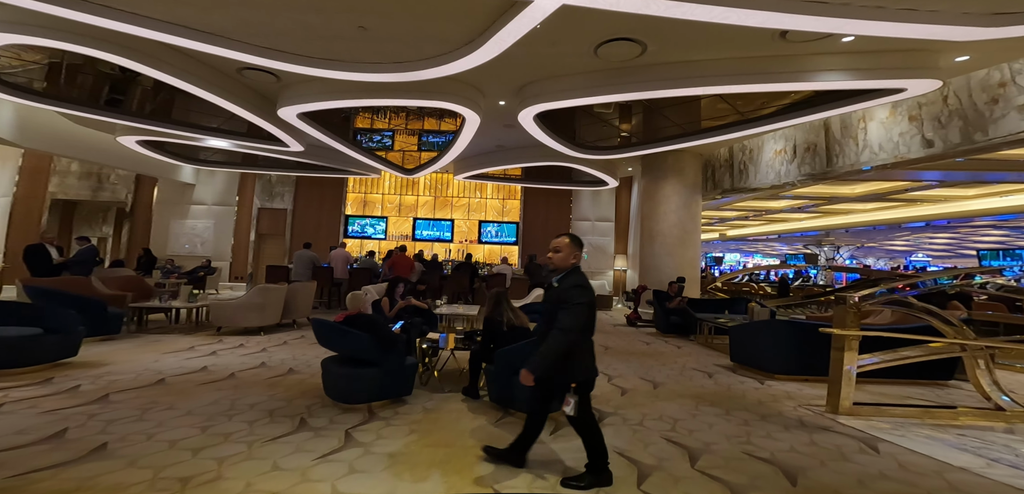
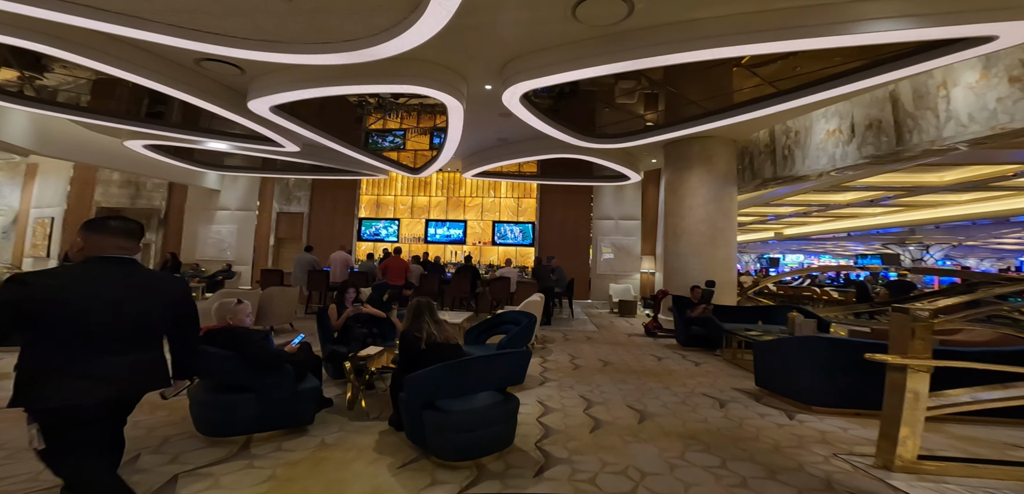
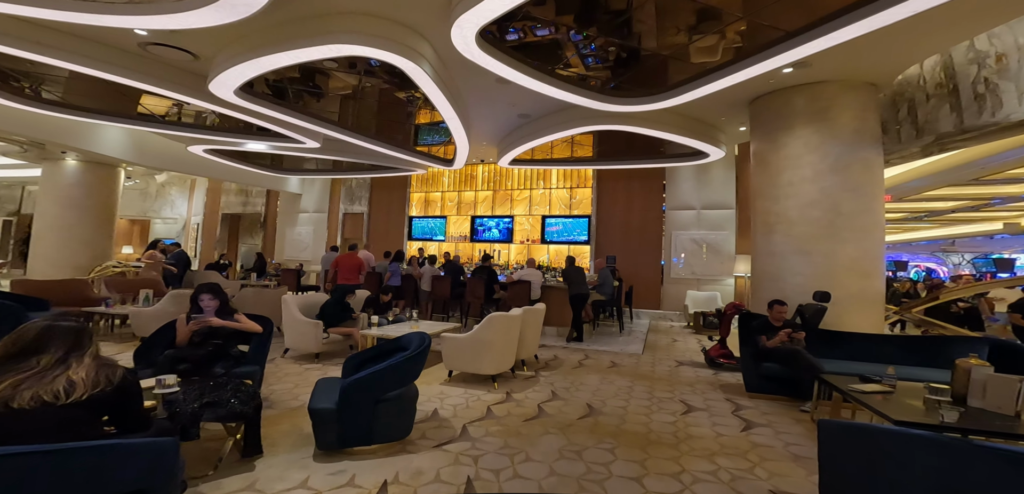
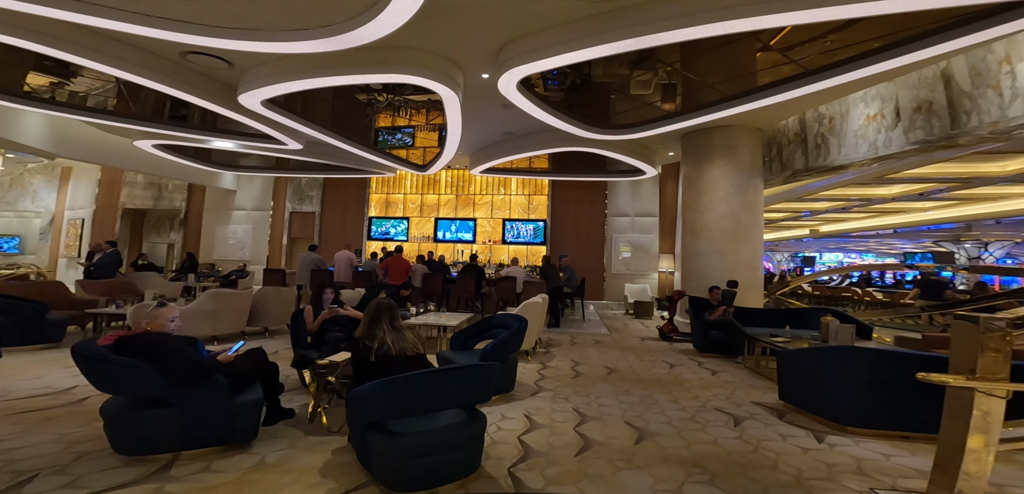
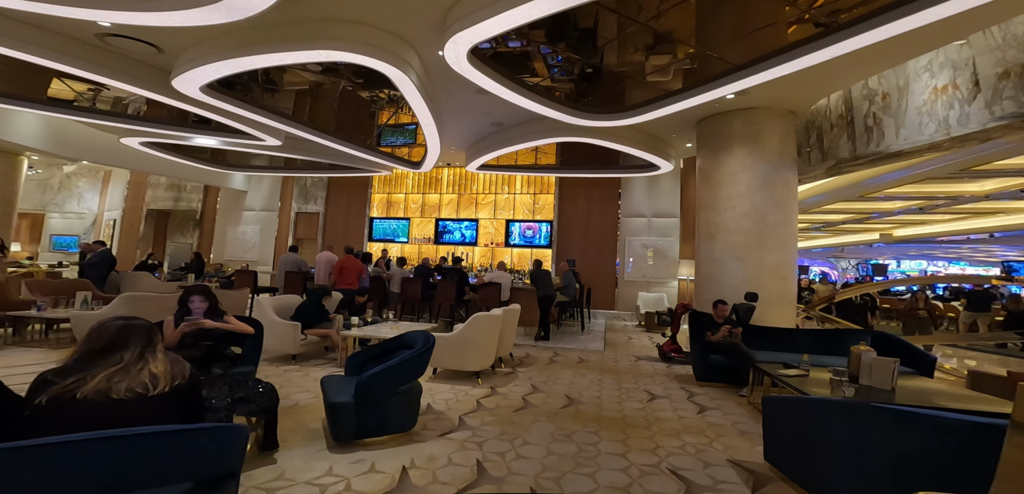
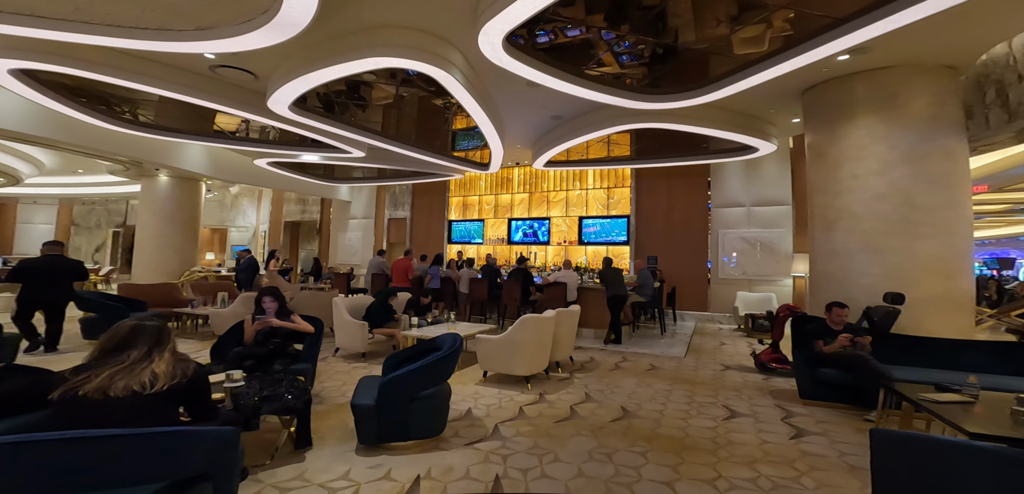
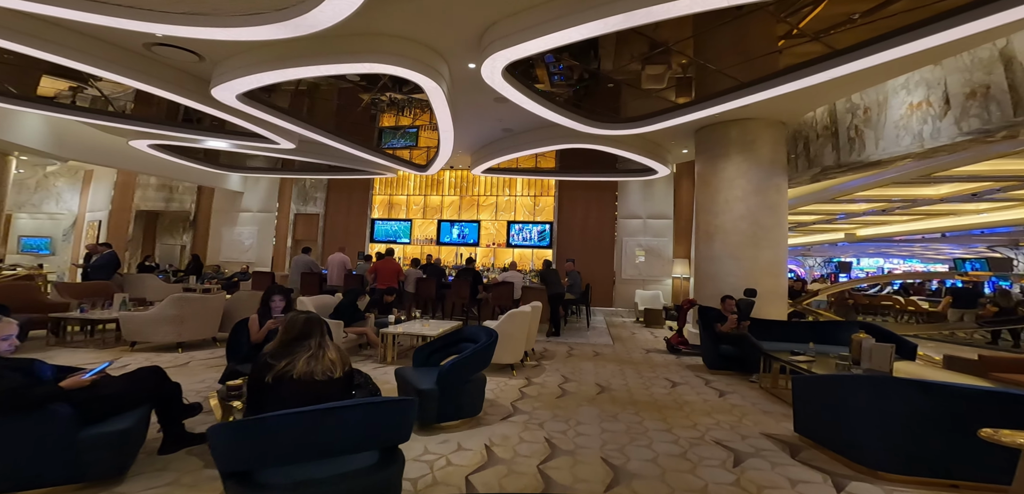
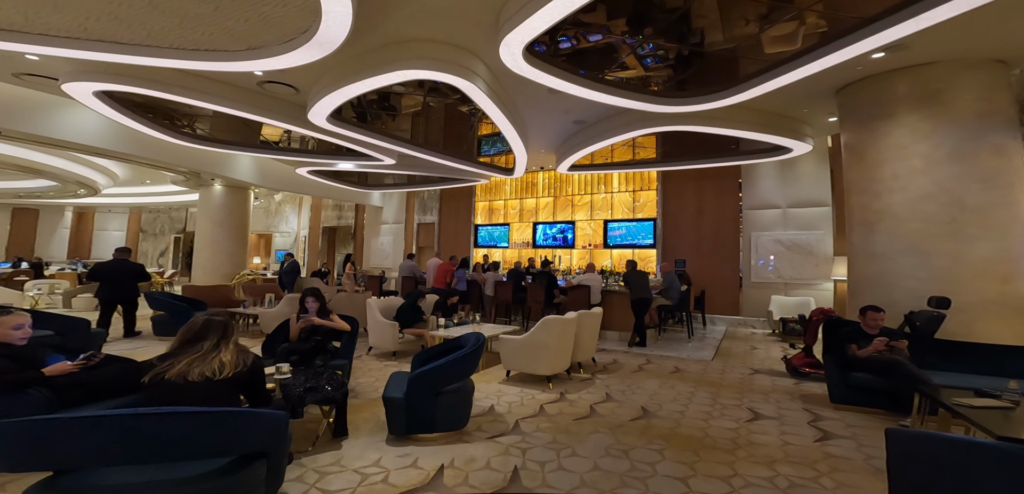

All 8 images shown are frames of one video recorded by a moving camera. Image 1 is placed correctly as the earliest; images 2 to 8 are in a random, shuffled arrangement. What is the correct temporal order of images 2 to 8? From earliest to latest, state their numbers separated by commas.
2, 4, 7, 5, 3, 6, 8
